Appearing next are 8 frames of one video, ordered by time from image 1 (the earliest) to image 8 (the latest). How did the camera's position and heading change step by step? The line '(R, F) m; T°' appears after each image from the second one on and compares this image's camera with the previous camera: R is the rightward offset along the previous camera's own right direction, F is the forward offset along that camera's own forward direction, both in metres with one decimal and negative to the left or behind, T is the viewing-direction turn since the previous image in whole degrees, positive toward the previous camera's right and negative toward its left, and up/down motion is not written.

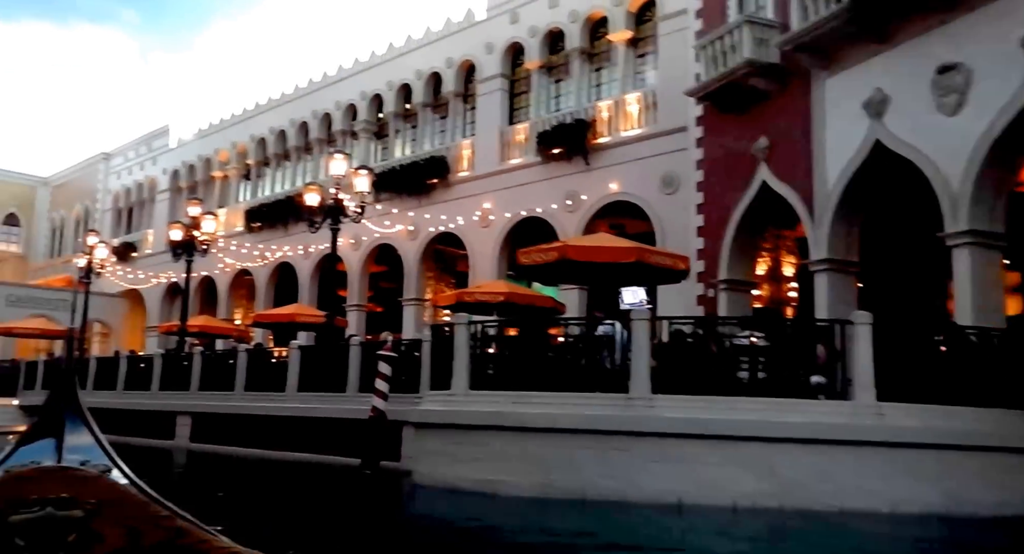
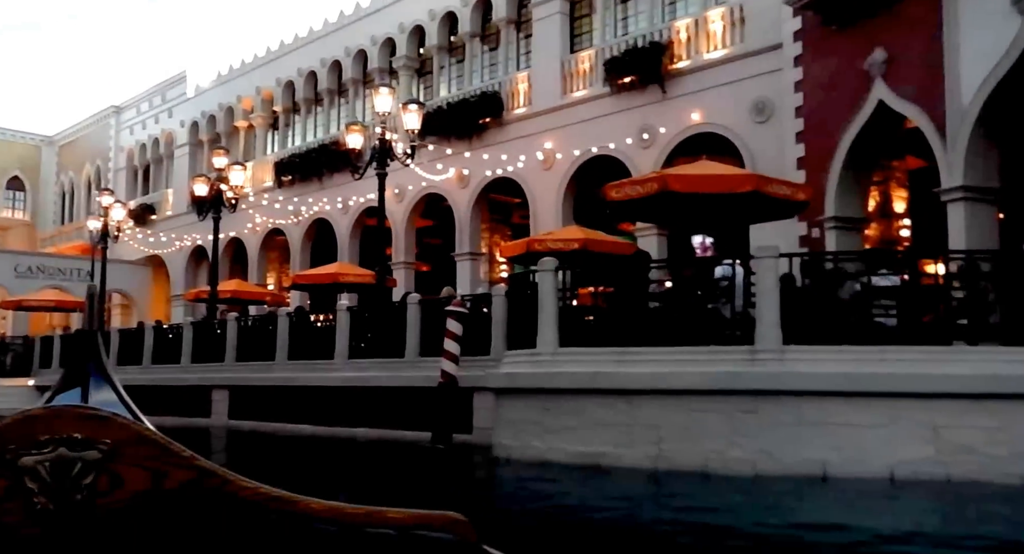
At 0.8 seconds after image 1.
(-0.9, +1.9) m; -1°
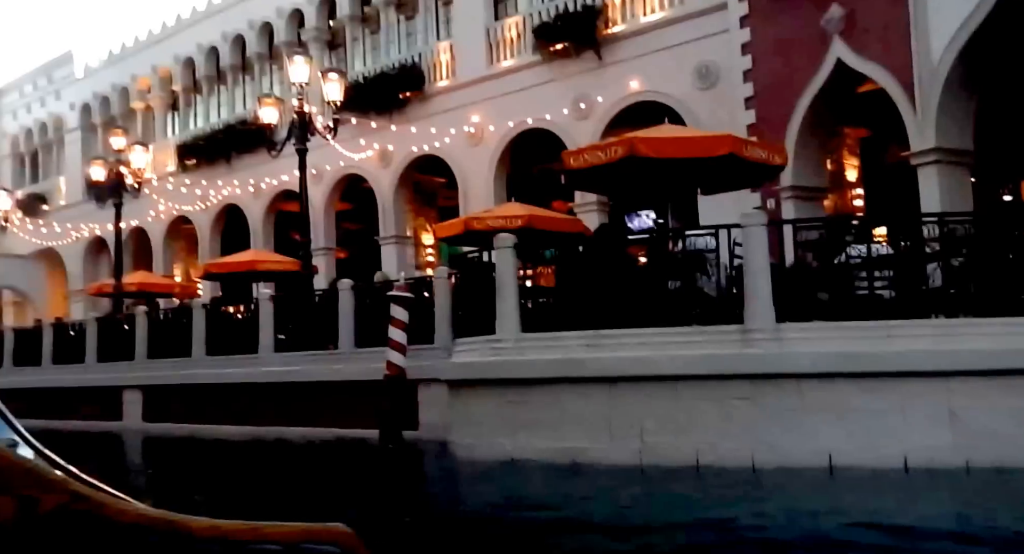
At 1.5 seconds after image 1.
(-0.5, +0.9) m; +6°
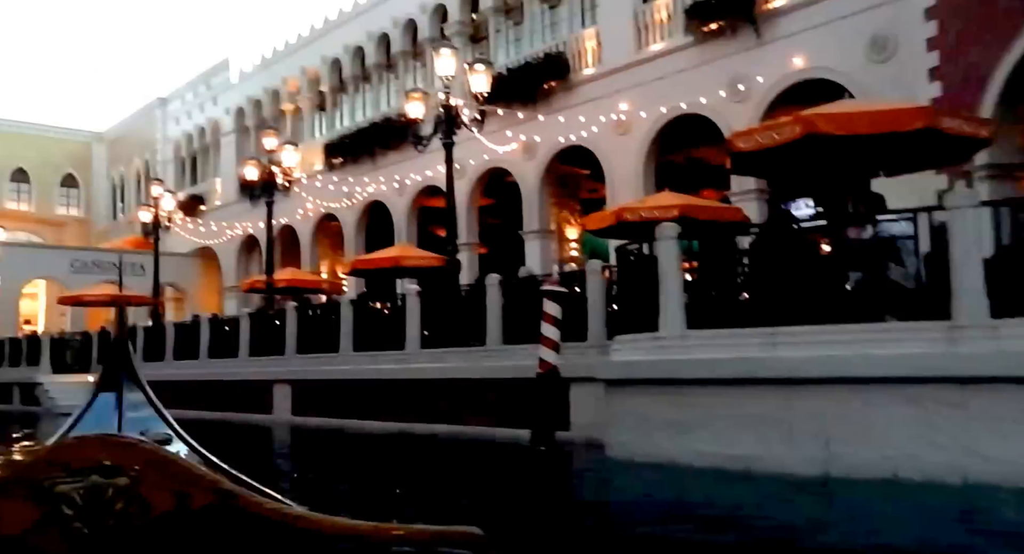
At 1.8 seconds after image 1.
(-0.2, +0.5) m; -9°
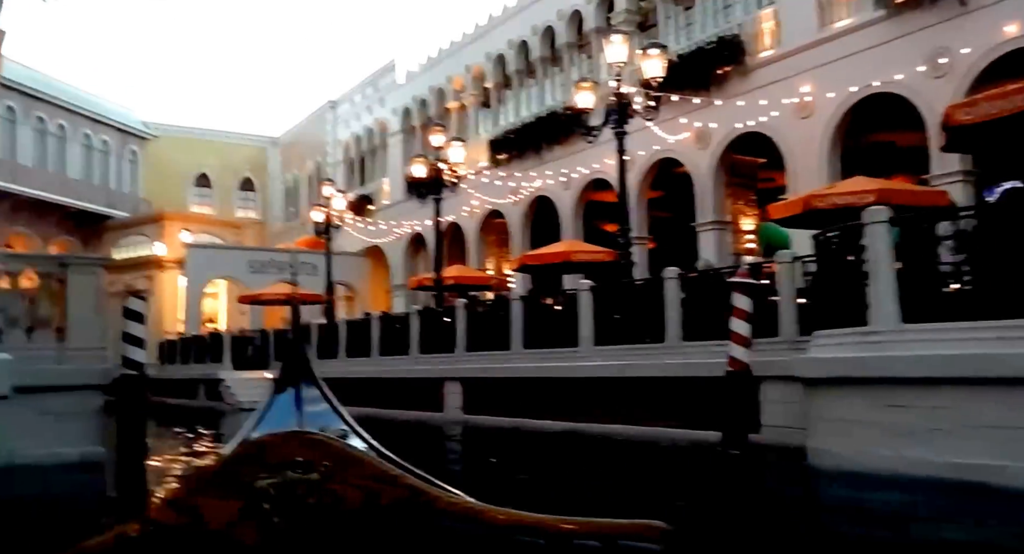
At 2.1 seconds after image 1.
(-0.3, +0.4) m; -10°
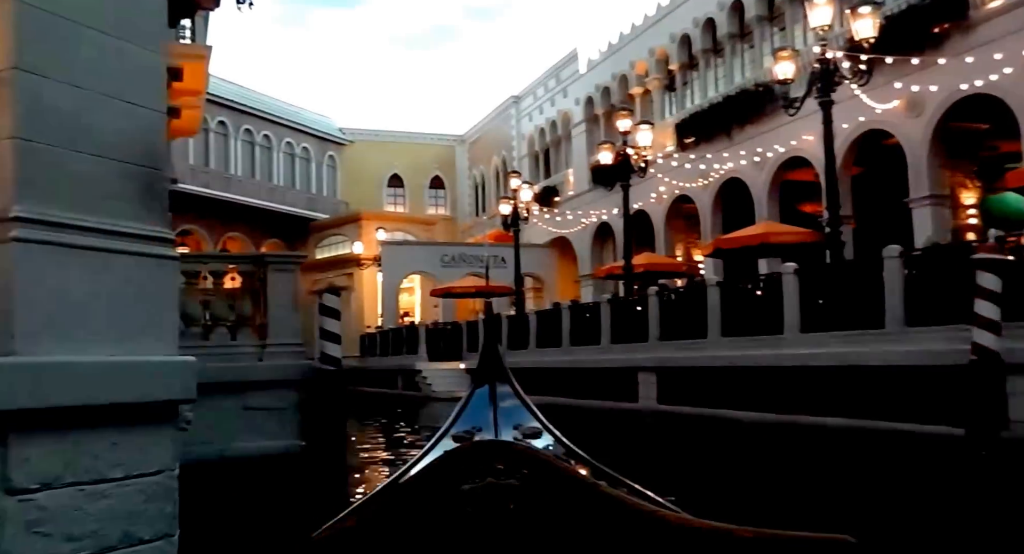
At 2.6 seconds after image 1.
(-0.1, +0.3) m; -12°
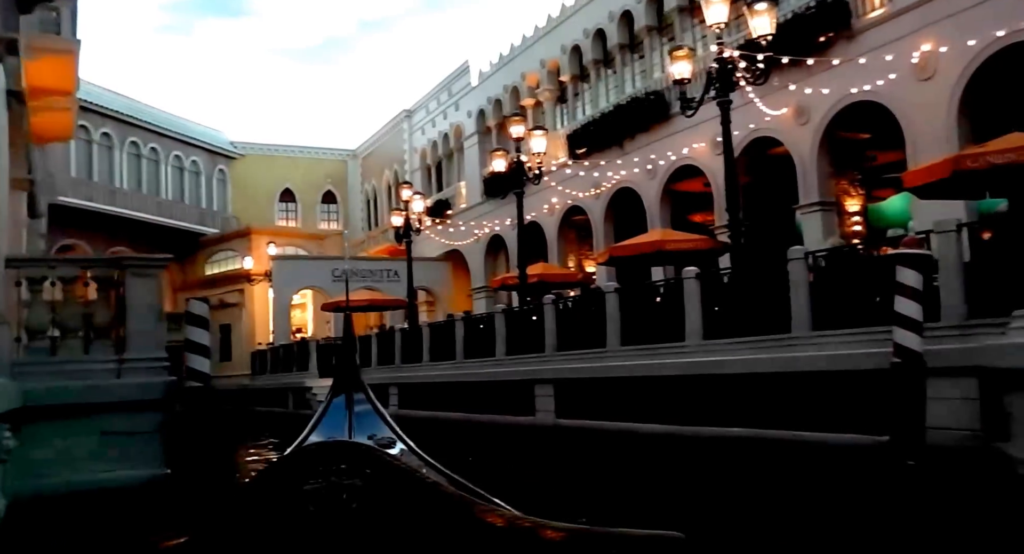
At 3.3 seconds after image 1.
(0.0, +0.6) m; +7°
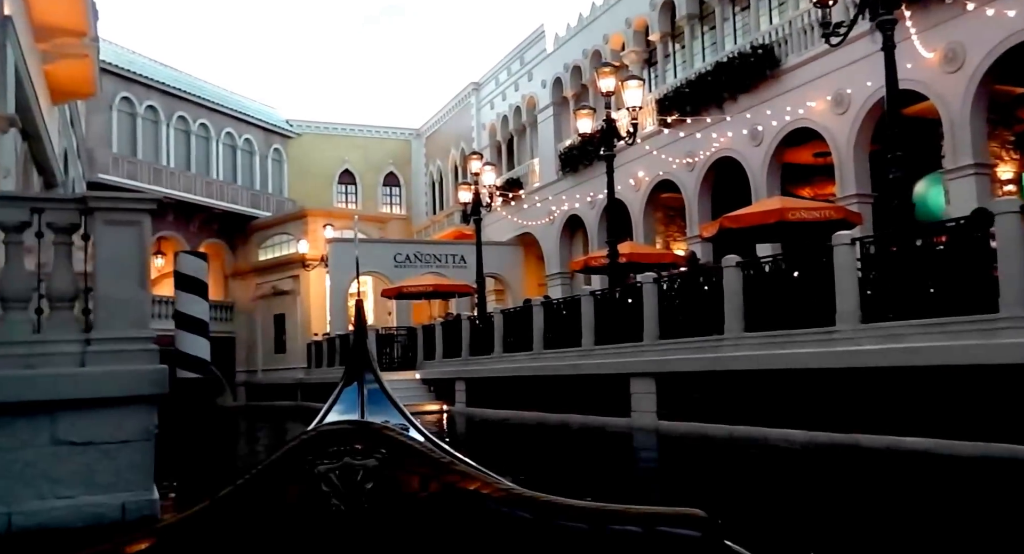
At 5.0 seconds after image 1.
(-0.4, +2.2) m; -4°
